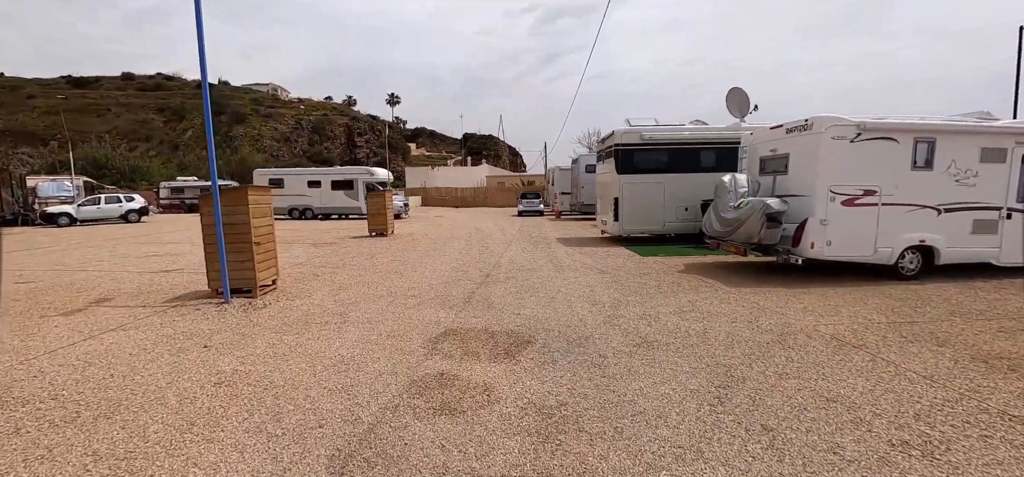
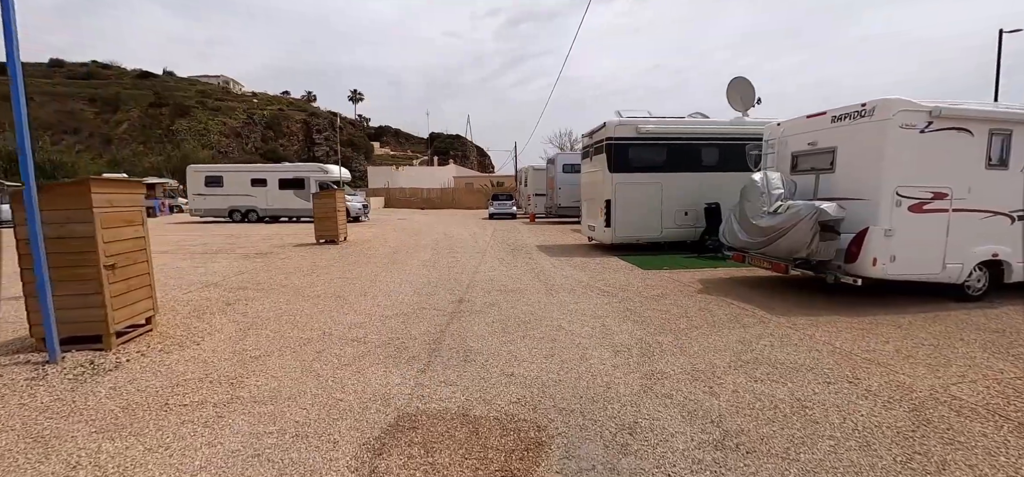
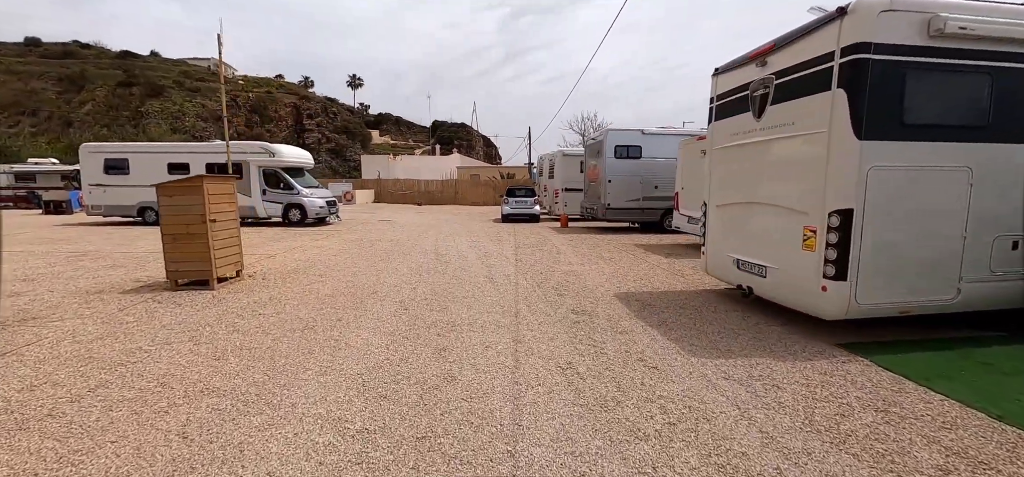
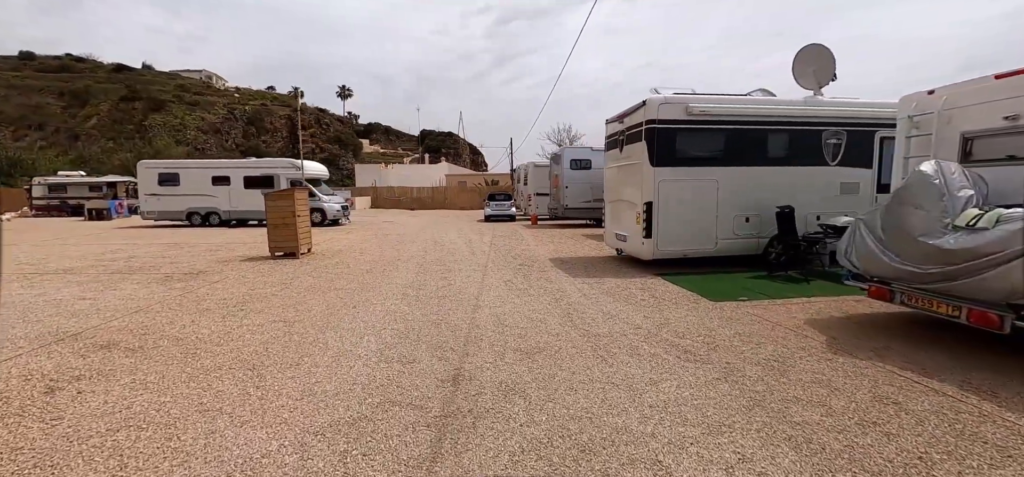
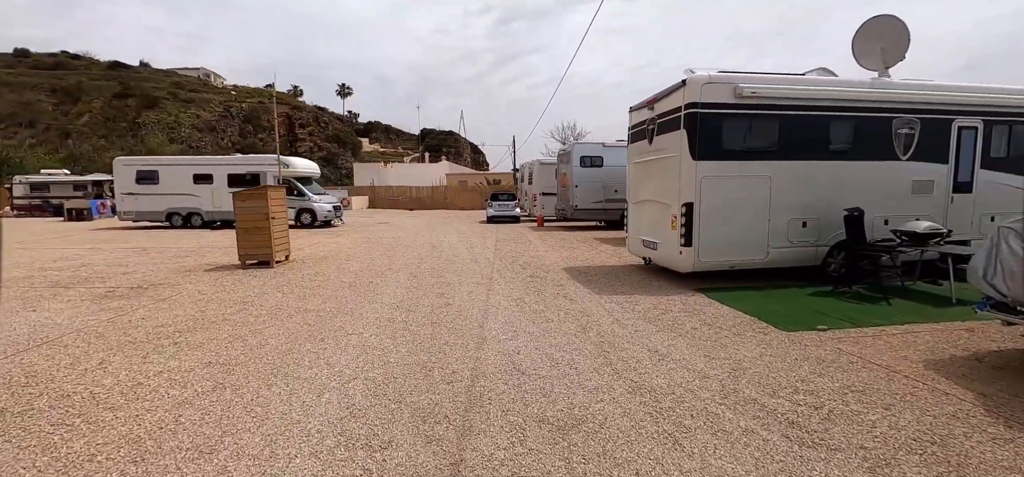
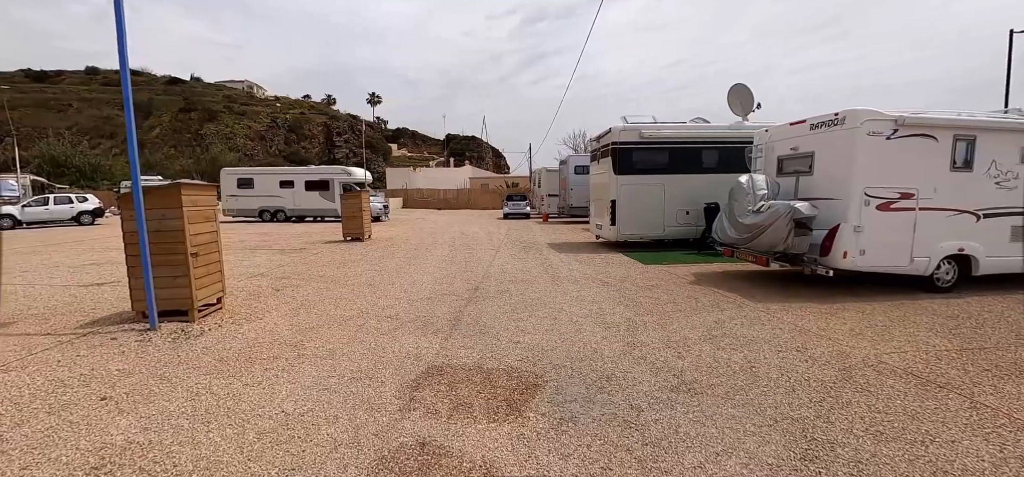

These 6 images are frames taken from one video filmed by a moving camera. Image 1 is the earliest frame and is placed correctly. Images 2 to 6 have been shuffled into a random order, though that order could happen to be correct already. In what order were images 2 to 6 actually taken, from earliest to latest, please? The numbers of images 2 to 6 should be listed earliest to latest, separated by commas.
6, 2, 4, 5, 3
